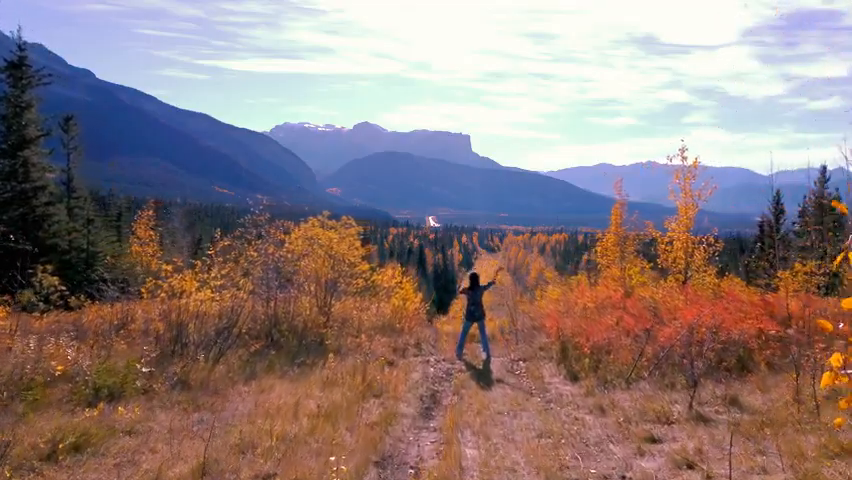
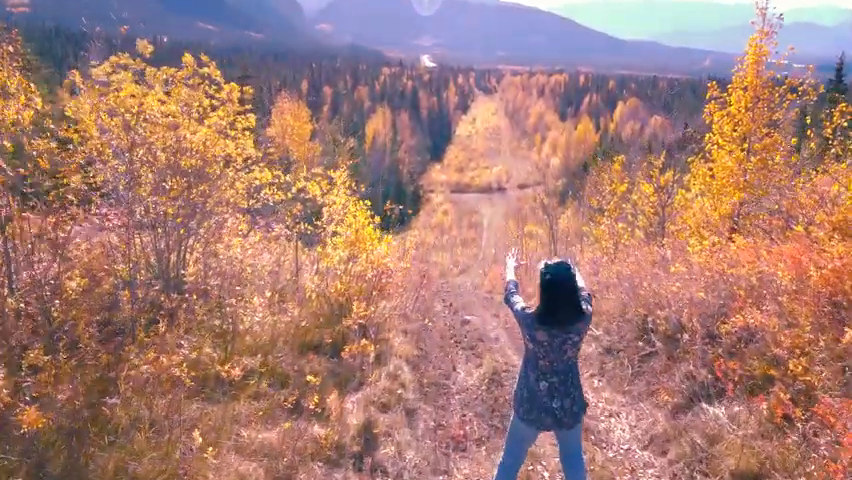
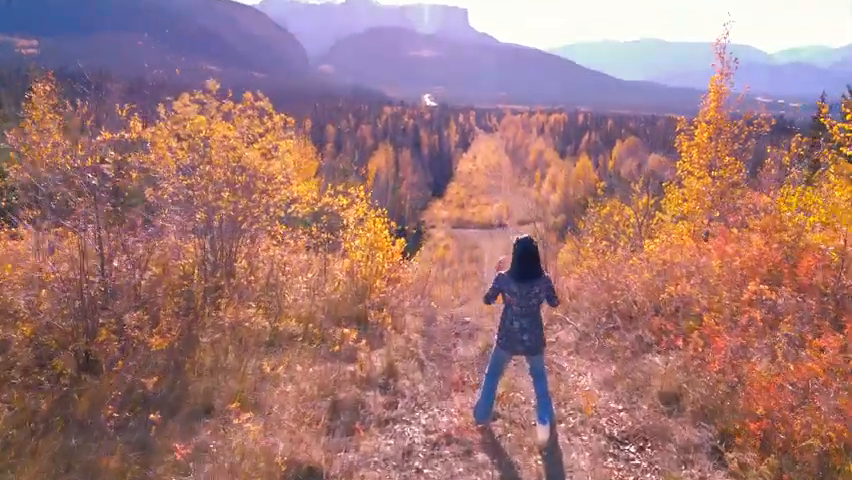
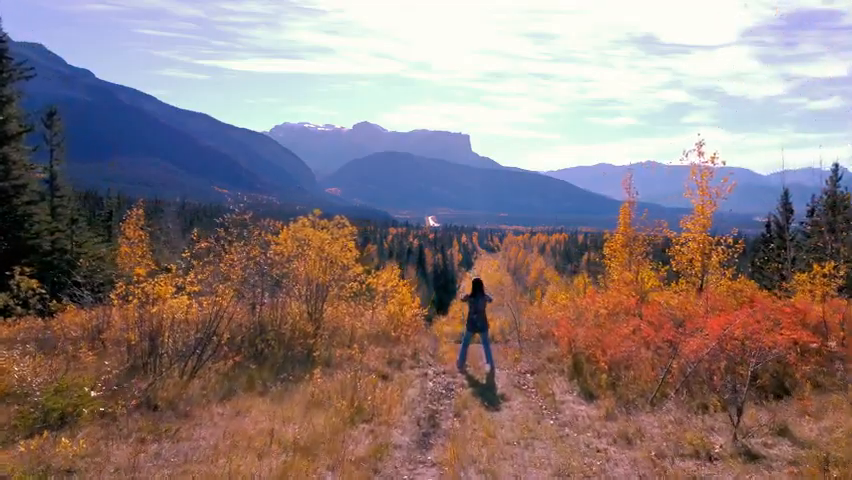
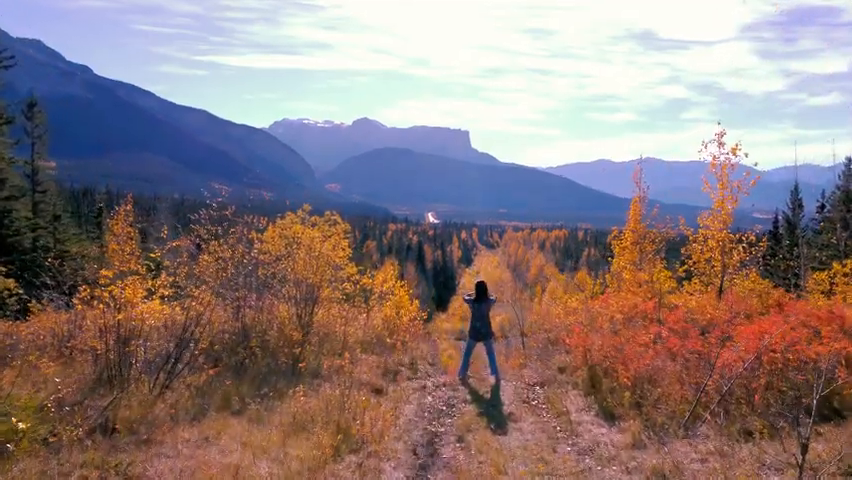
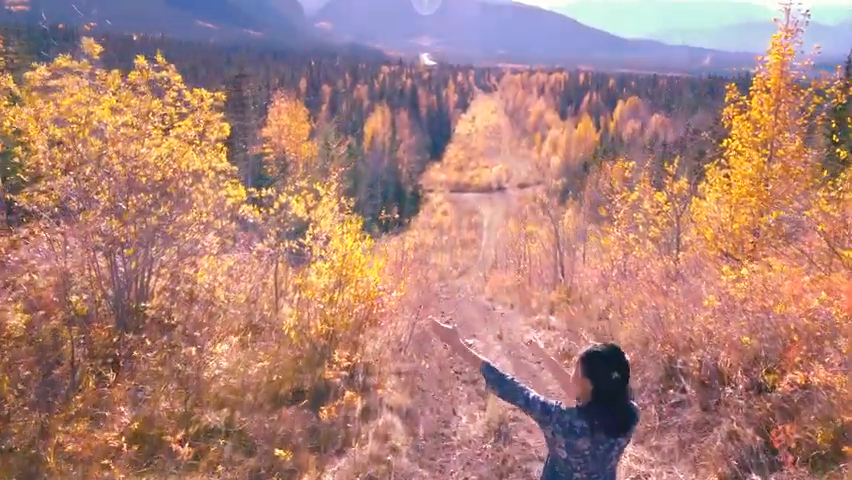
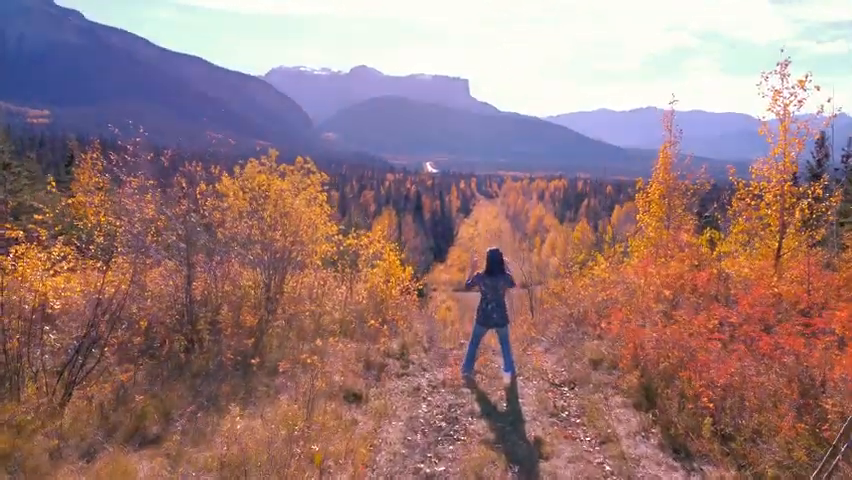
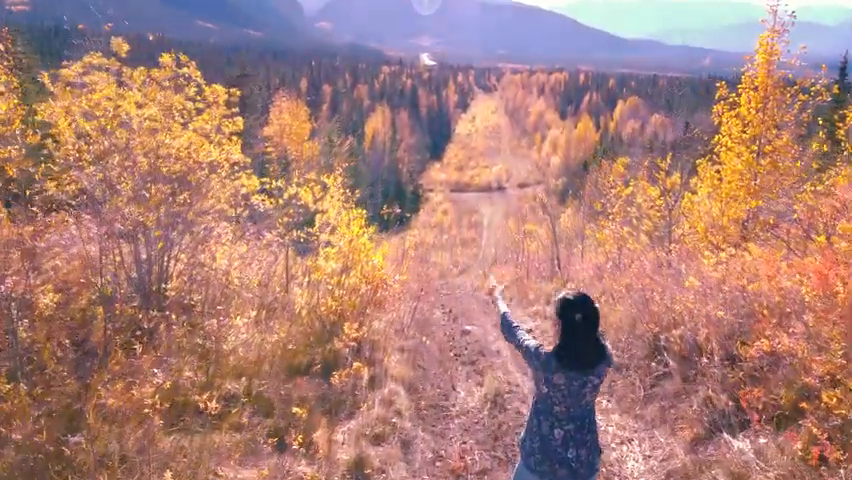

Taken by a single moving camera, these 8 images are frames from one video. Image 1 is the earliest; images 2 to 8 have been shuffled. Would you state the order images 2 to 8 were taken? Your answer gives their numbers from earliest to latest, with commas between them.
4, 5, 7, 3, 2, 8, 6
